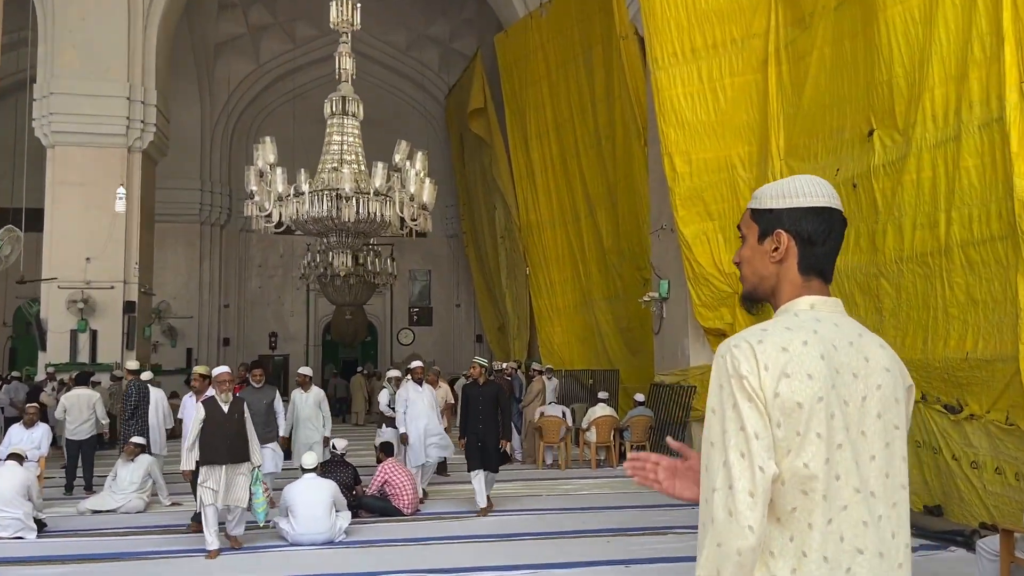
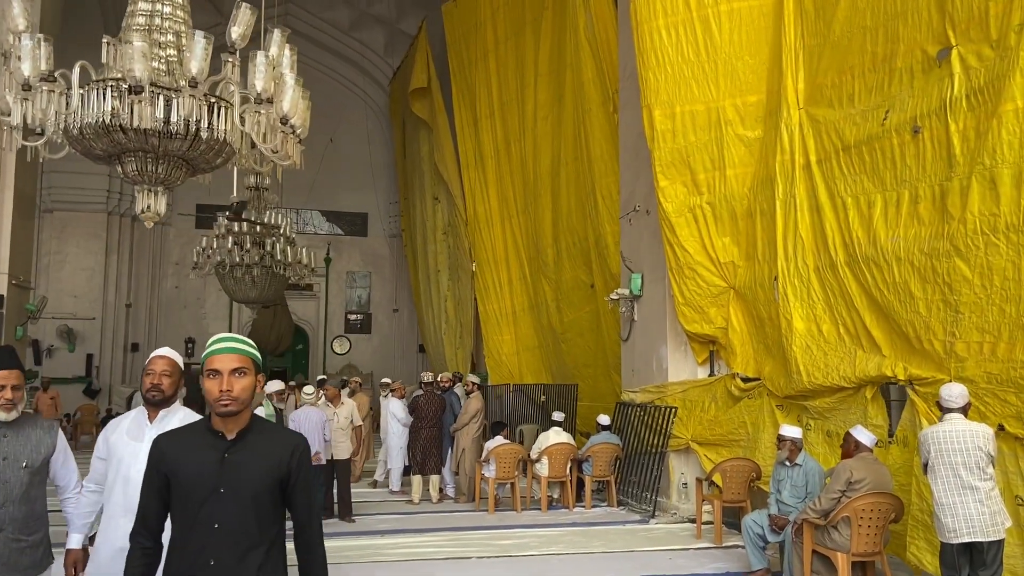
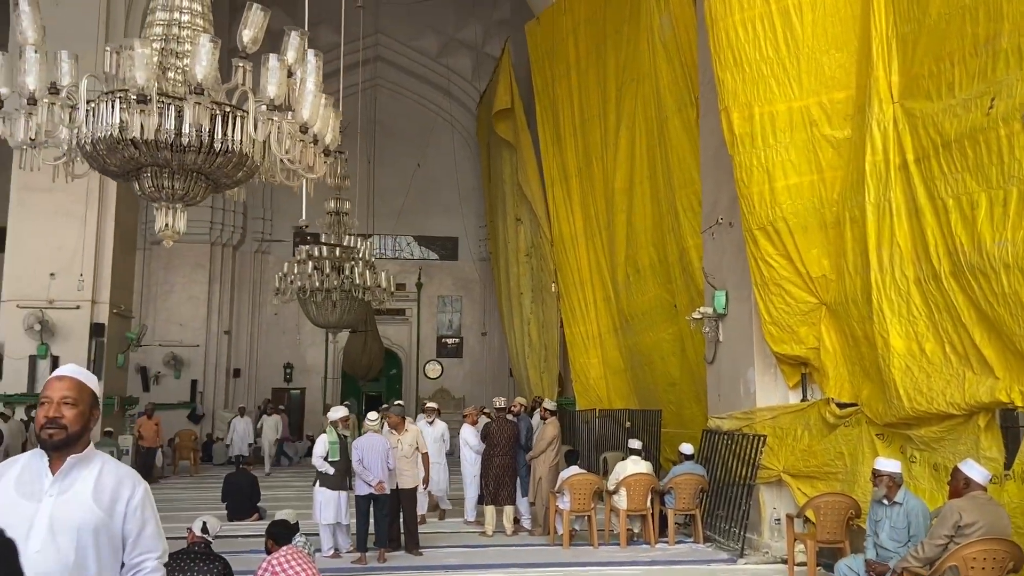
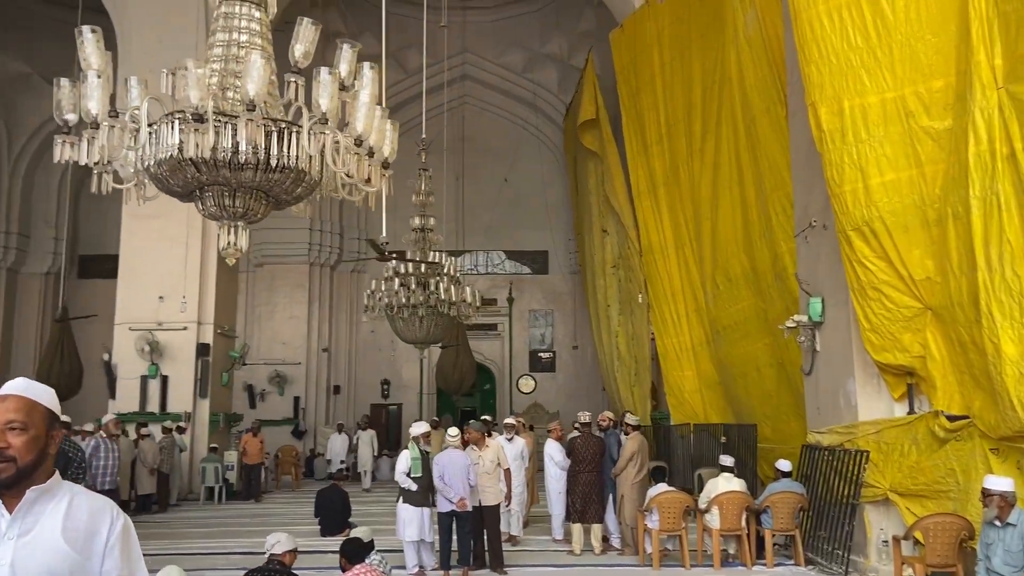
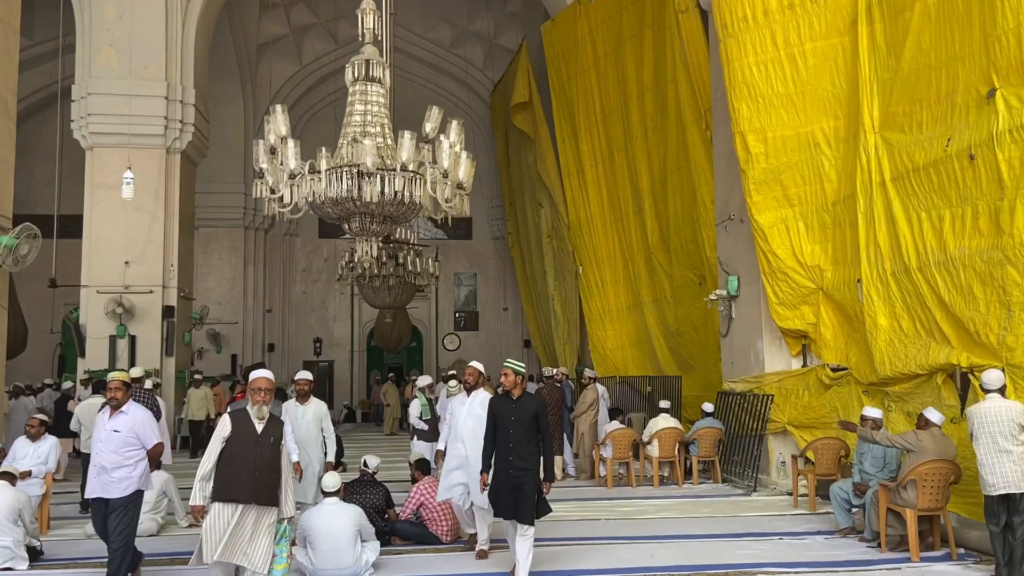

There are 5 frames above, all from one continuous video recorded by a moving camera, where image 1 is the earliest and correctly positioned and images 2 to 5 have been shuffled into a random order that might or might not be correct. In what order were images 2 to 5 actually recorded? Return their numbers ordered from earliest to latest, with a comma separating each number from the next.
5, 2, 3, 4
